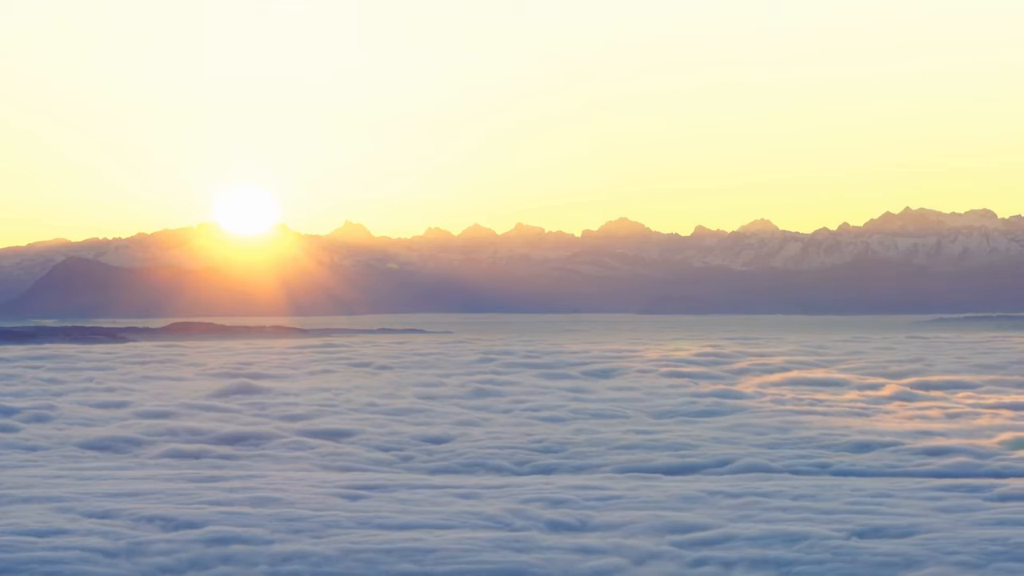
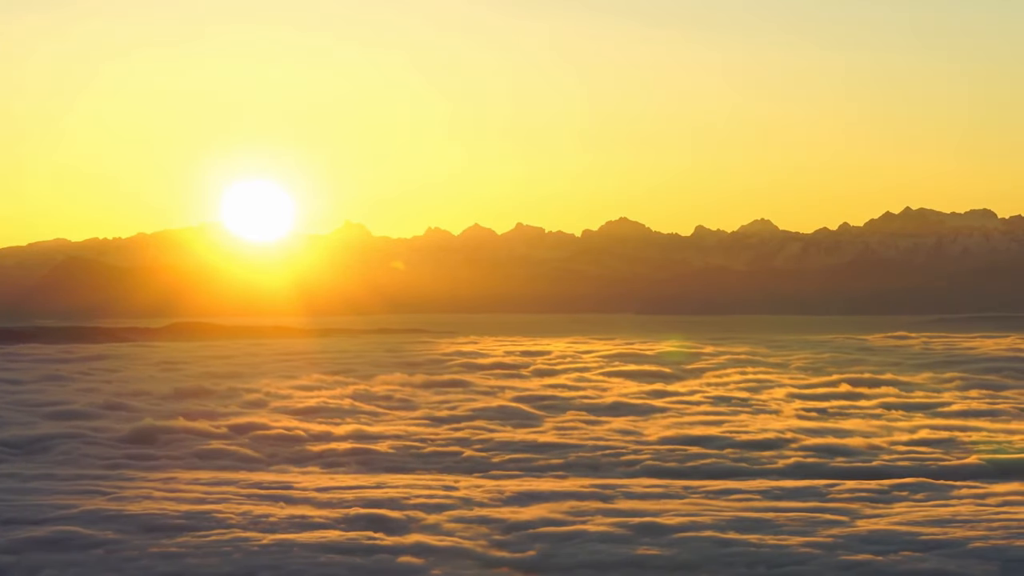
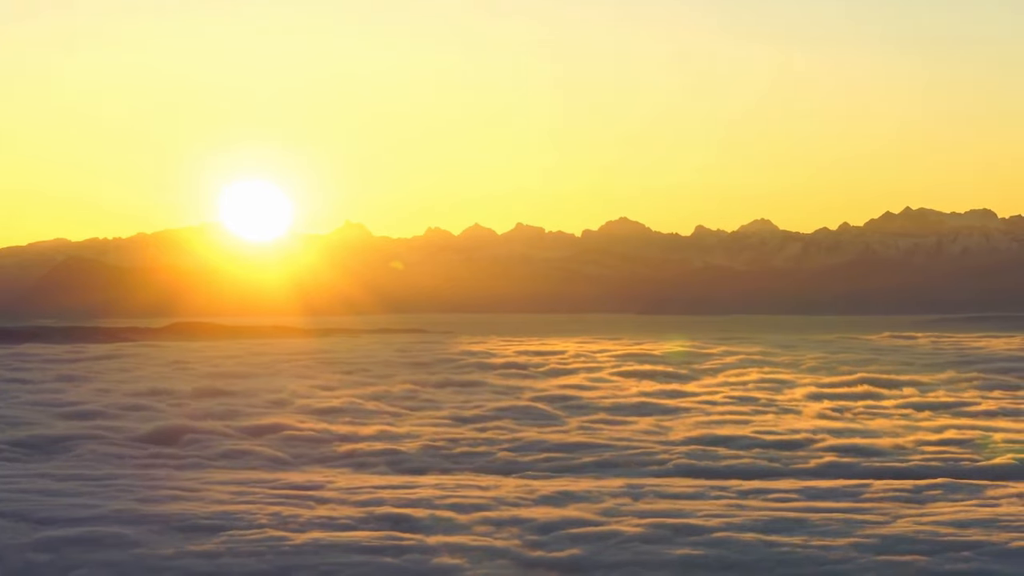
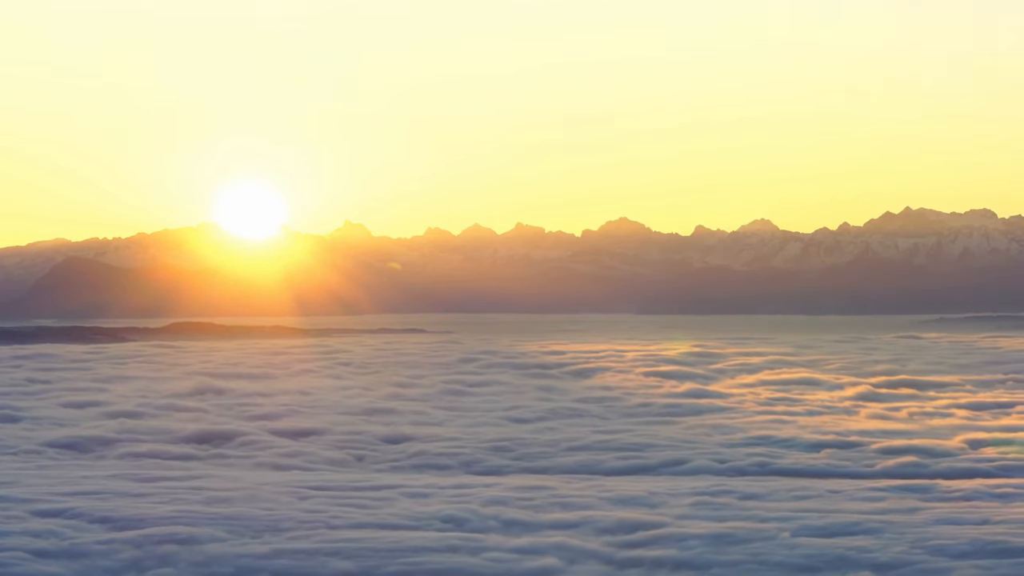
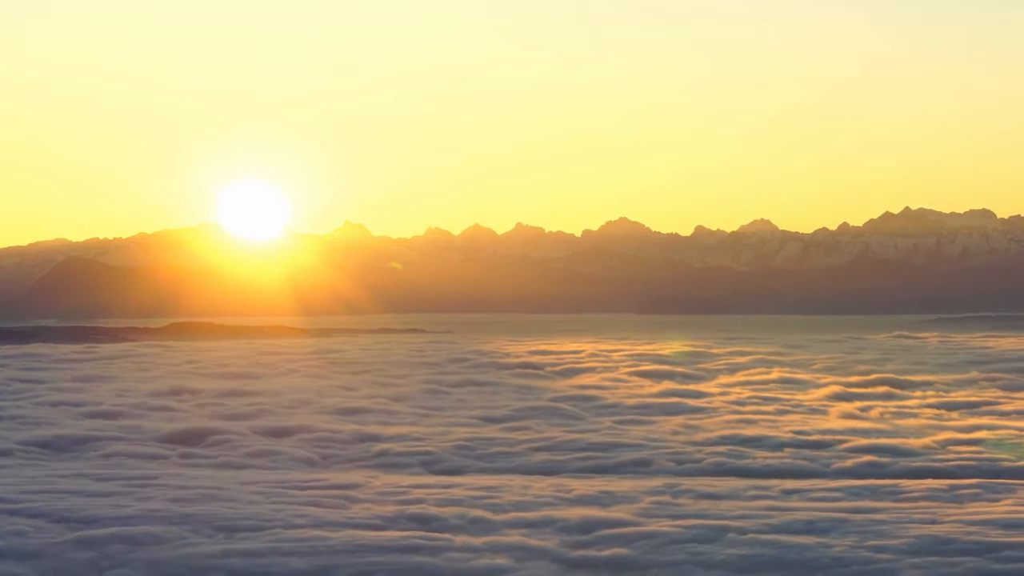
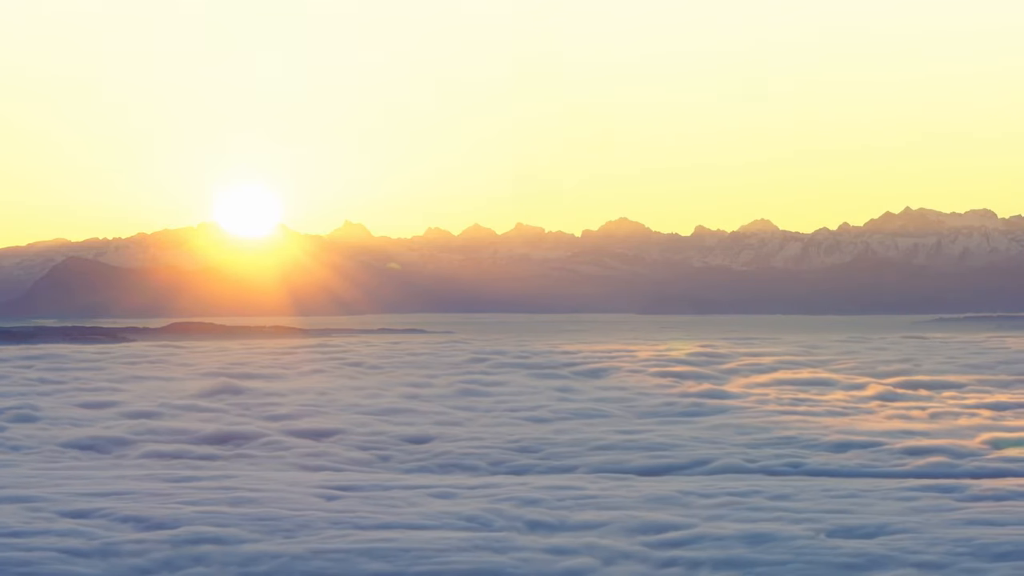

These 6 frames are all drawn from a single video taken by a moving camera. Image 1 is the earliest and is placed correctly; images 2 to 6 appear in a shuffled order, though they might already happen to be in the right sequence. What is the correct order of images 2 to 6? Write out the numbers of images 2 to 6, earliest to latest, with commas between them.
6, 4, 5, 3, 2
